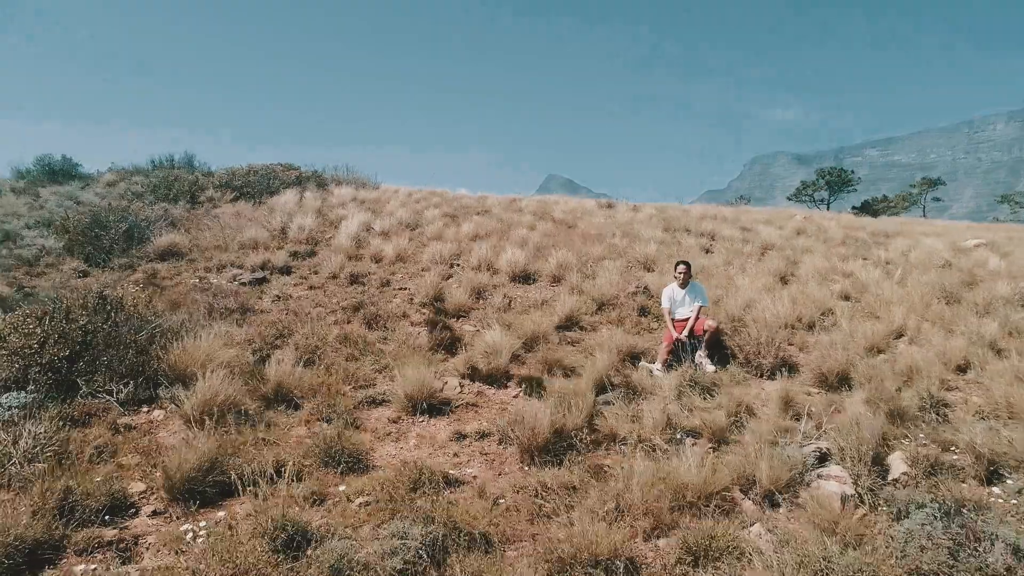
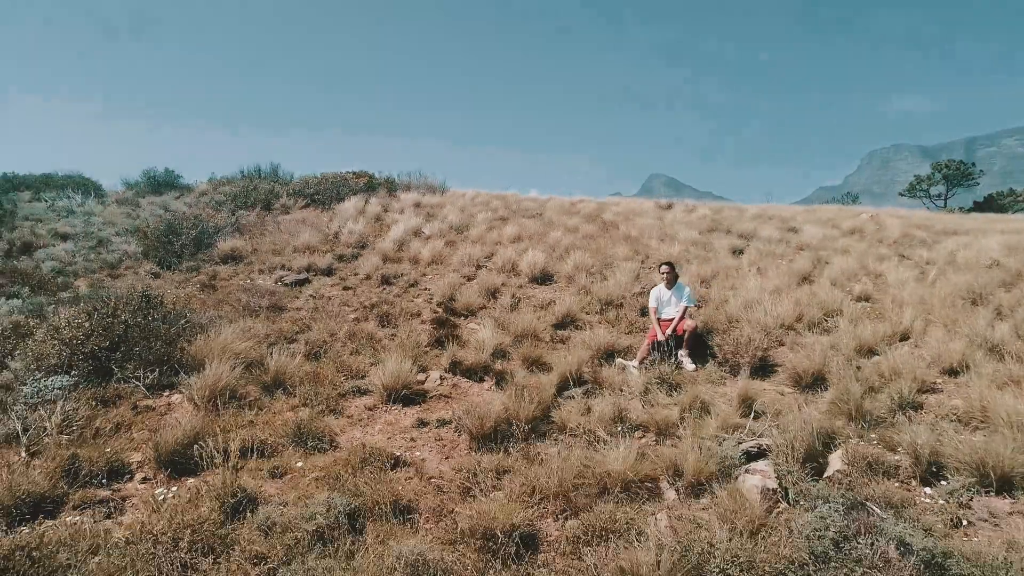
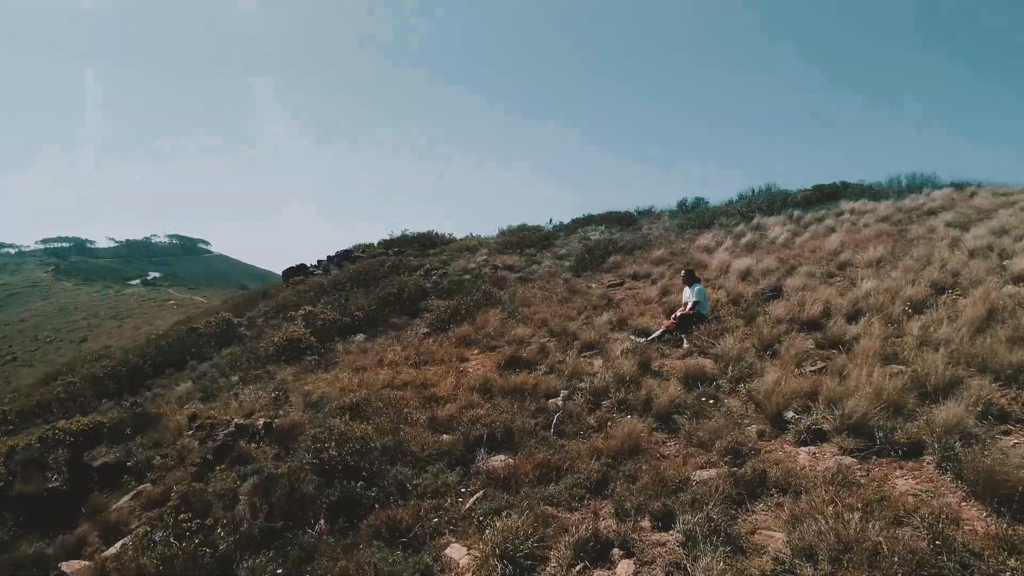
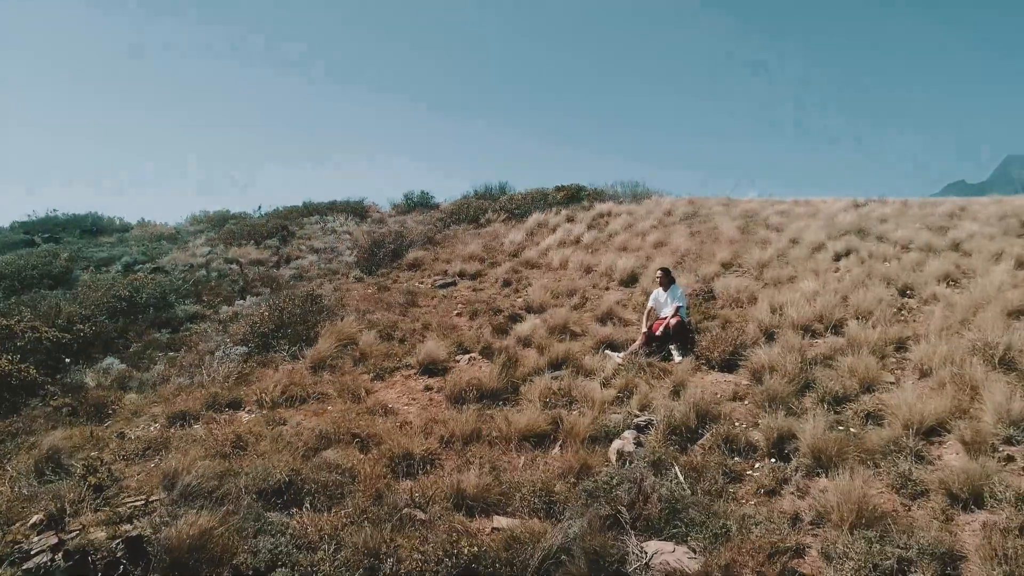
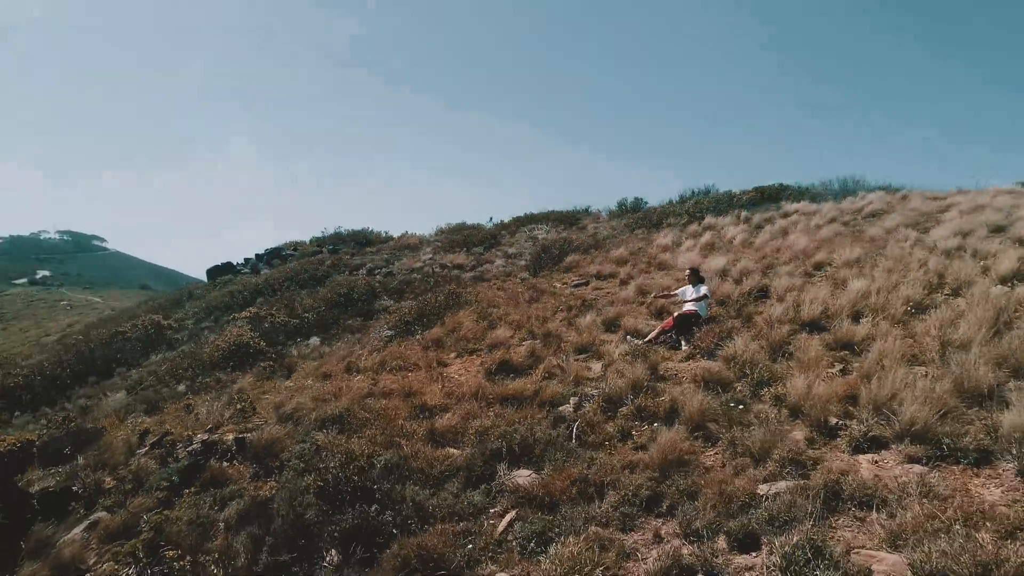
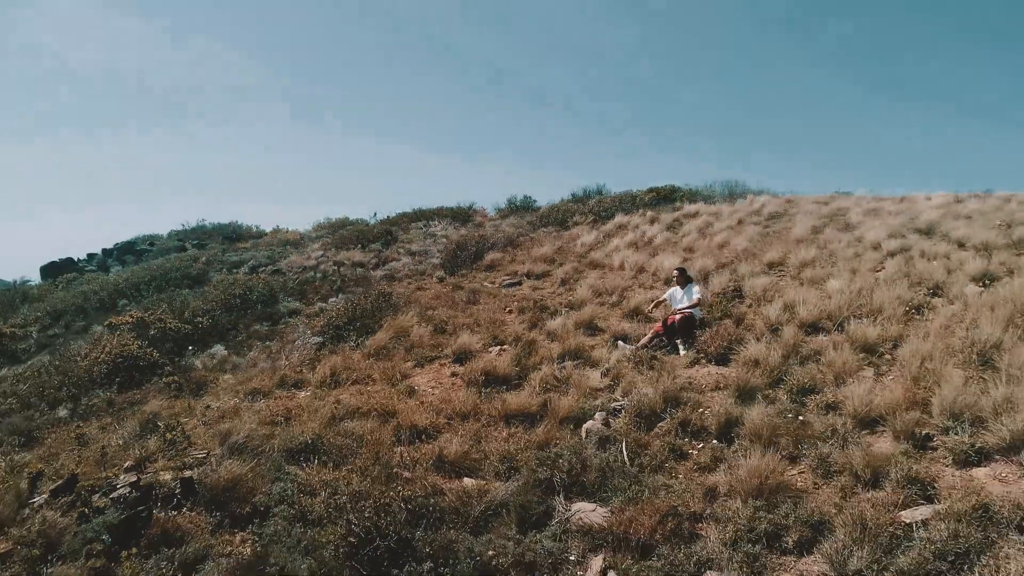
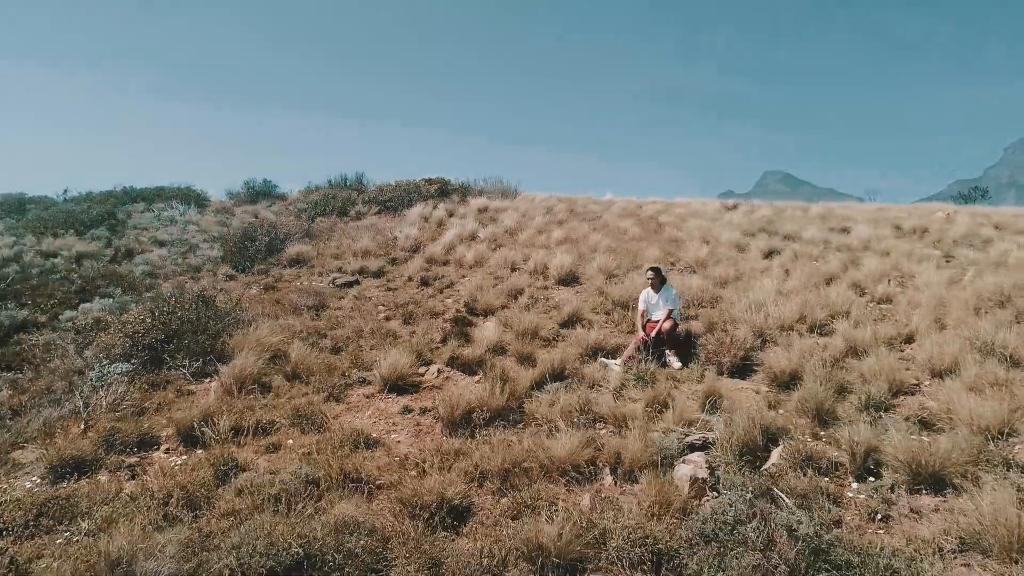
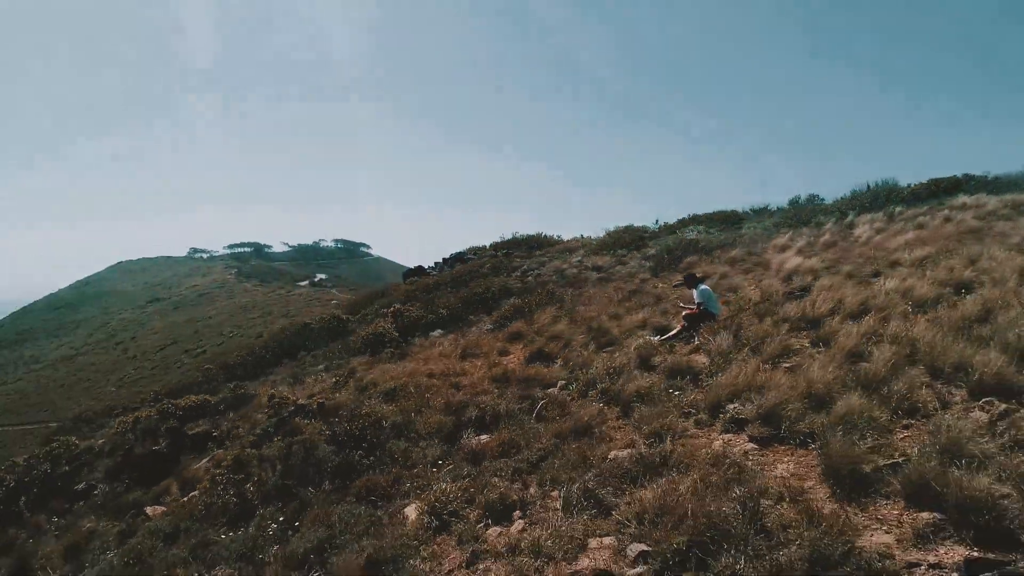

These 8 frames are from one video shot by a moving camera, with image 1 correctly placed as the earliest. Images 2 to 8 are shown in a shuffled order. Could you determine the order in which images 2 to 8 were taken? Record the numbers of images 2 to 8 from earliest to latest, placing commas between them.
2, 7, 4, 6, 5, 8, 3
